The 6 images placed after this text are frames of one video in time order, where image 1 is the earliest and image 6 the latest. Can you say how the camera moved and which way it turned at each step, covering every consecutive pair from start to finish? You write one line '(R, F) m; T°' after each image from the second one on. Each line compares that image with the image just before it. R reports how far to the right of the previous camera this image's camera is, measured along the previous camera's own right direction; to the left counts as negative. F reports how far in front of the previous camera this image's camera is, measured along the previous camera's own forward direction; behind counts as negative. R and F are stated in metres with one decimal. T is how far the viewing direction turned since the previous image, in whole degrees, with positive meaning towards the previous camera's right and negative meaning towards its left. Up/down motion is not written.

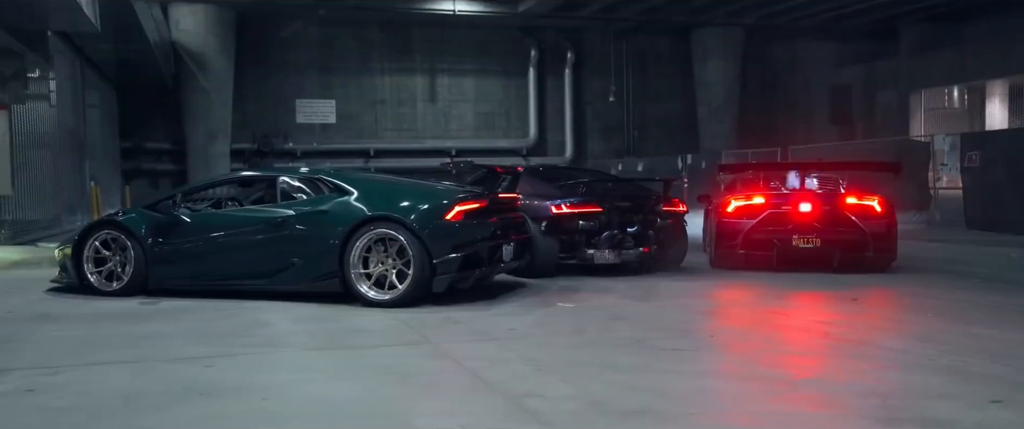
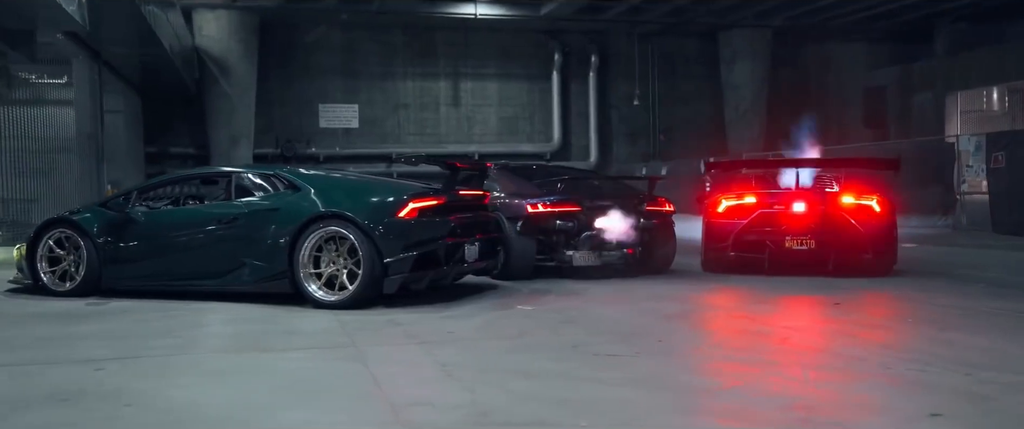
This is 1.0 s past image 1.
(+0.7, +0.4) m; -2°
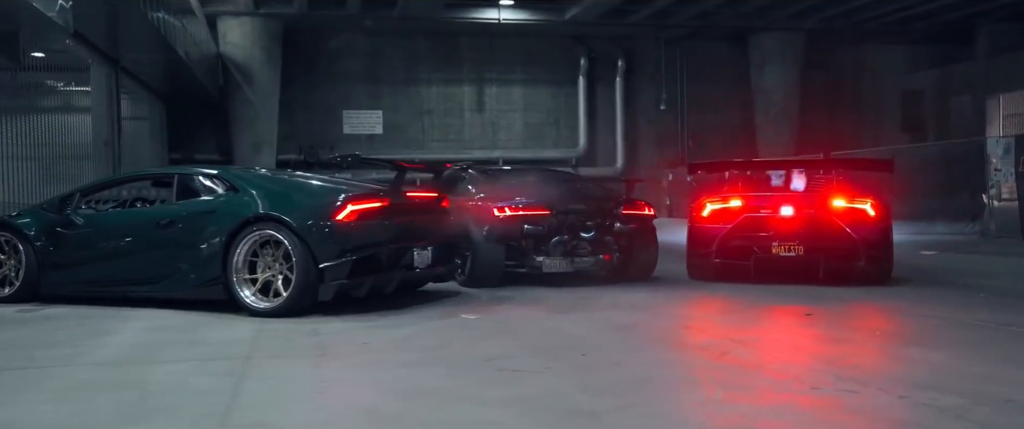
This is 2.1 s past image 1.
(+0.8, +0.4) m; -3°
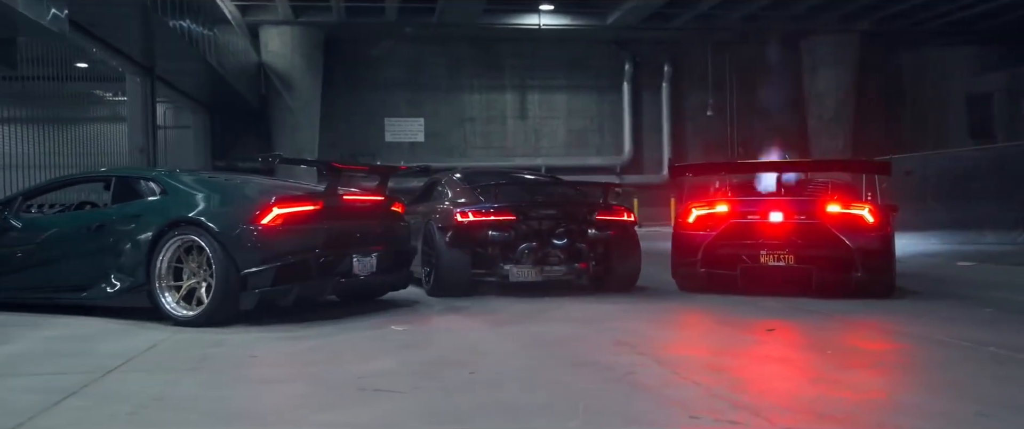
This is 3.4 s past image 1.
(+0.9, +0.5) m; -4°
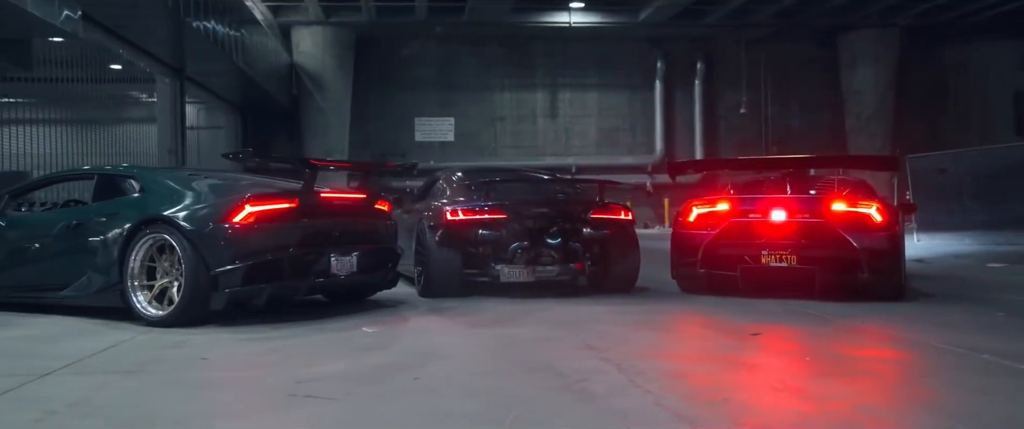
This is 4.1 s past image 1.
(+0.5, +0.2) m; -3°
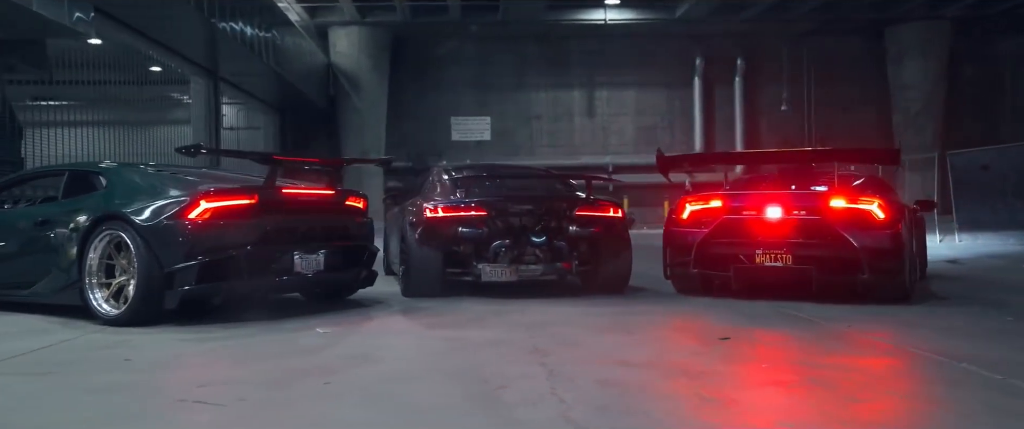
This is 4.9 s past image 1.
(+0.6, +0.3) m; -3°
